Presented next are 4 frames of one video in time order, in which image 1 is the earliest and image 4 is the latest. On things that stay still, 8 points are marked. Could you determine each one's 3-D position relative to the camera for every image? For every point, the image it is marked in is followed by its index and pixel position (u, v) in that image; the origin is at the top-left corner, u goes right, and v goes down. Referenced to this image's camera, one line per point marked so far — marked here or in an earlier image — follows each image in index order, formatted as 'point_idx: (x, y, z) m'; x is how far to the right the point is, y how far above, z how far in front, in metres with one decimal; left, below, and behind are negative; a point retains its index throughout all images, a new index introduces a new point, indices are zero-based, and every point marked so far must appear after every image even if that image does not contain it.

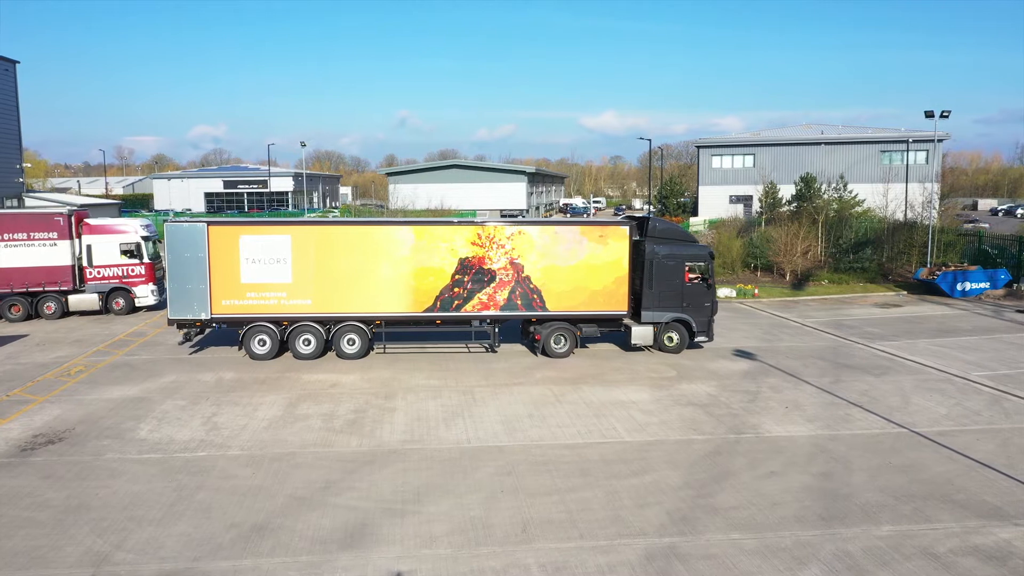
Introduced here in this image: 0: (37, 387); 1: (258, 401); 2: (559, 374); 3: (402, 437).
0: (-8.3, -1.7, +14.9) m
1: (-4.2, -1.9, +13.9) m
2: (+0.9, -1.6, +16.0) m
3: (-1.6, -2.1, +12.0) m
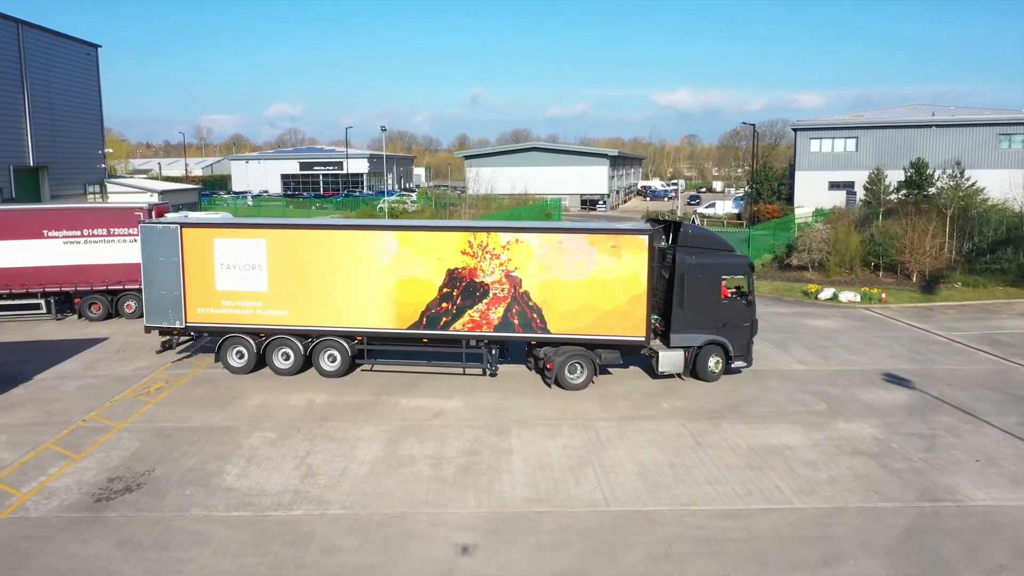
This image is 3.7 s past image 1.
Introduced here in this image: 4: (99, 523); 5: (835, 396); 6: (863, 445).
0: (-6.4, -1.9, +13.6) m
1: (-2.3, -2.1, +12.3) m
2: (+2.9, -1.9, +14.0) m
3: (+0.2, -2.5, +10.2) m
4: (-4.5, -2.6, +9.3) m
5: (+5.6, -1.9, +14.6) m
6: (+5.0, -2.2, +12.1) m
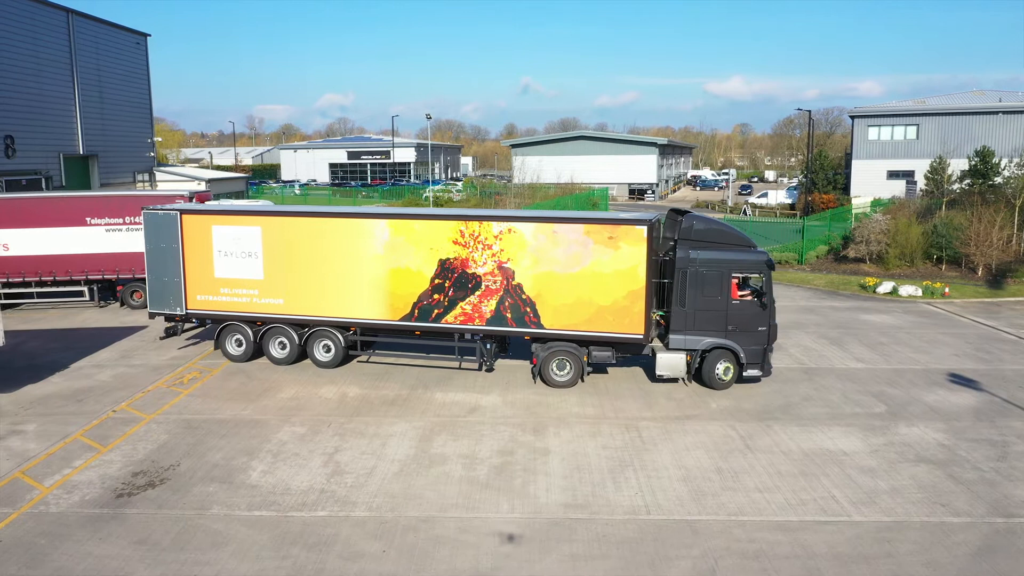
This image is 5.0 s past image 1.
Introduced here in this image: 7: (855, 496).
0: (-5.8, -1.8, +13.4) m
1: (-1.7, -2.0, +11.9) m
2: (+3.6, -1.8, +13.3) m
3: (+0.6, -2.4, +9.6) m
4: (-4.2, -2.5, +9.0) m
5: (+6.2, -1.8, +13.8) m
6: (+5.5, -2.2, +11.2) m
7: (+3.9, -2.4, +9.8) m
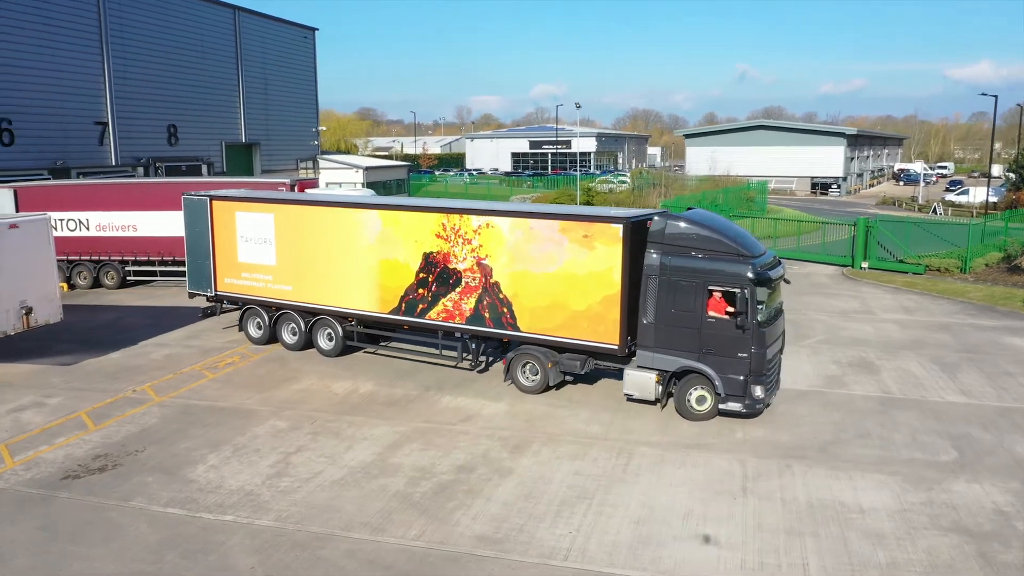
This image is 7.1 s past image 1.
0: (-5.5, -1.5, +13.7) m
1: (-2.0, -2.0, +11.3) m
2: (+3.5, -2.0, +11.4) m
3: (-0.3, -2.4, +8.6) m
4: (-5.0, -2.3, +9.1) m
5: (+6.2, -2.1, +11.3) m
6: (+4.9, -2.4, +9.0) m
7: (+3.0, -2.6, +7.9) m
